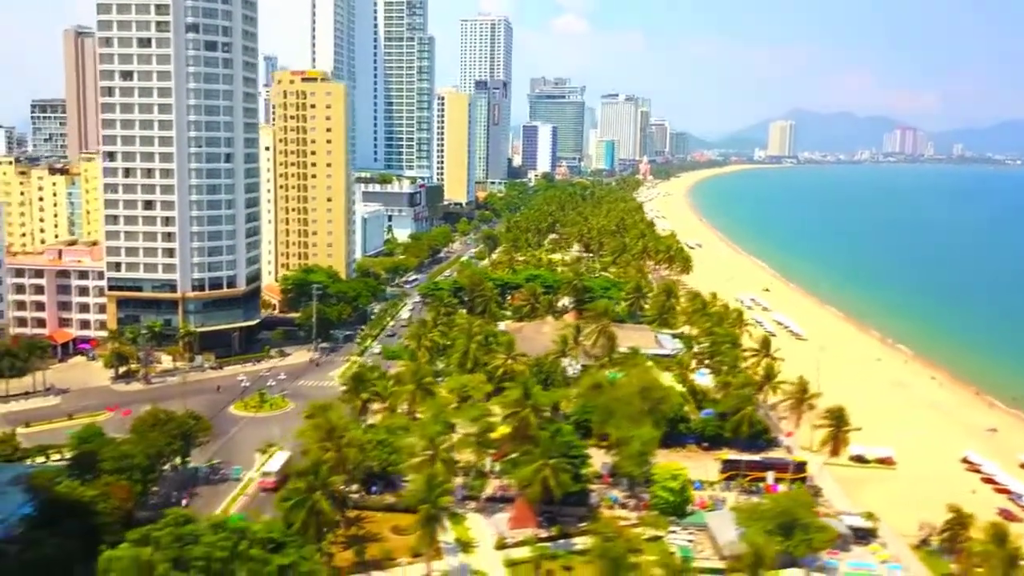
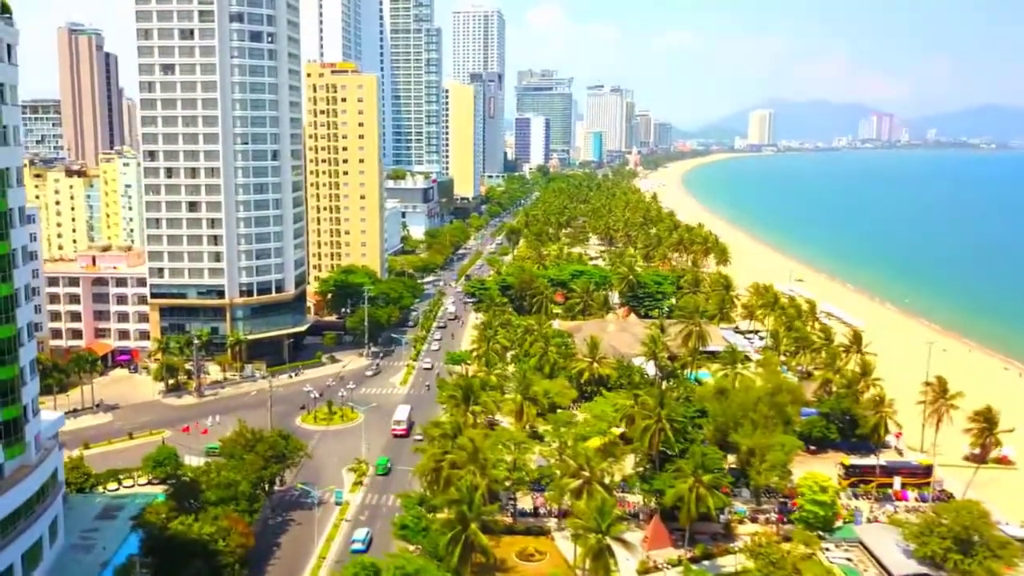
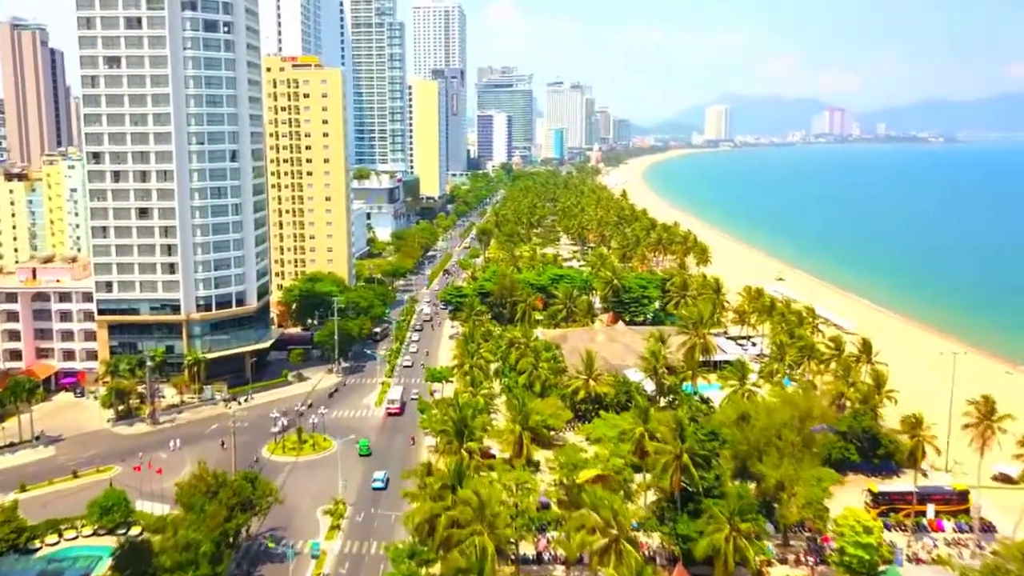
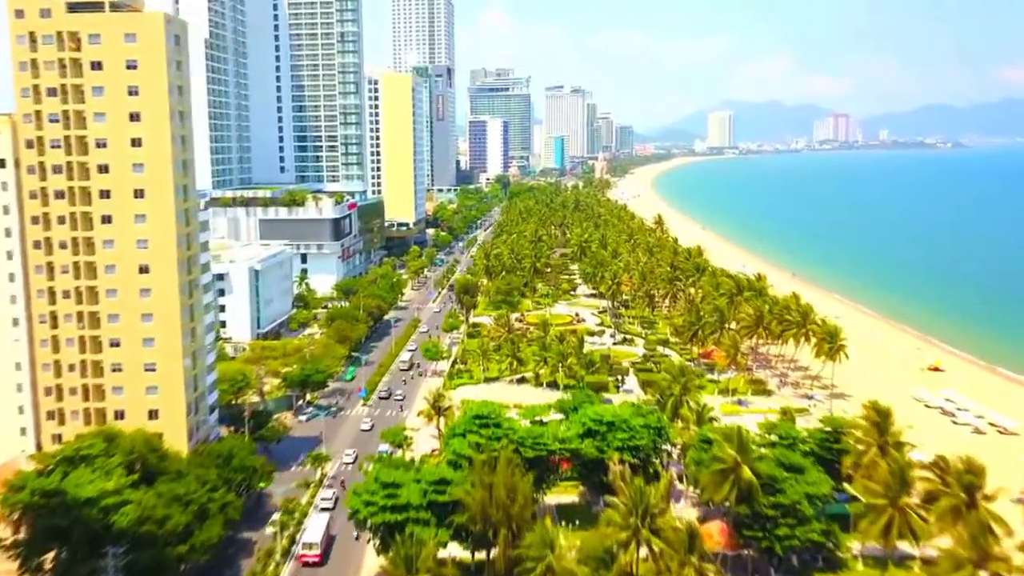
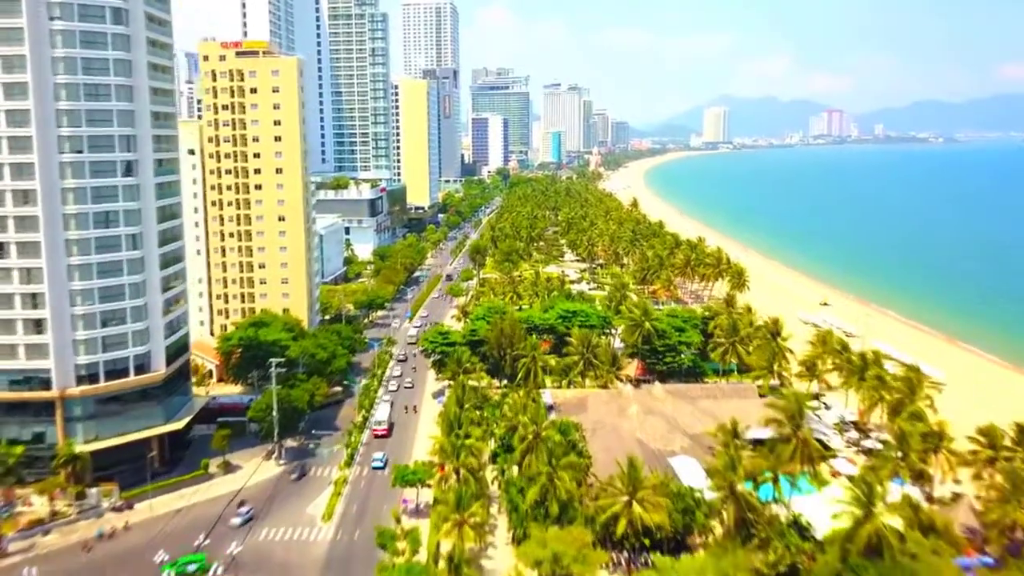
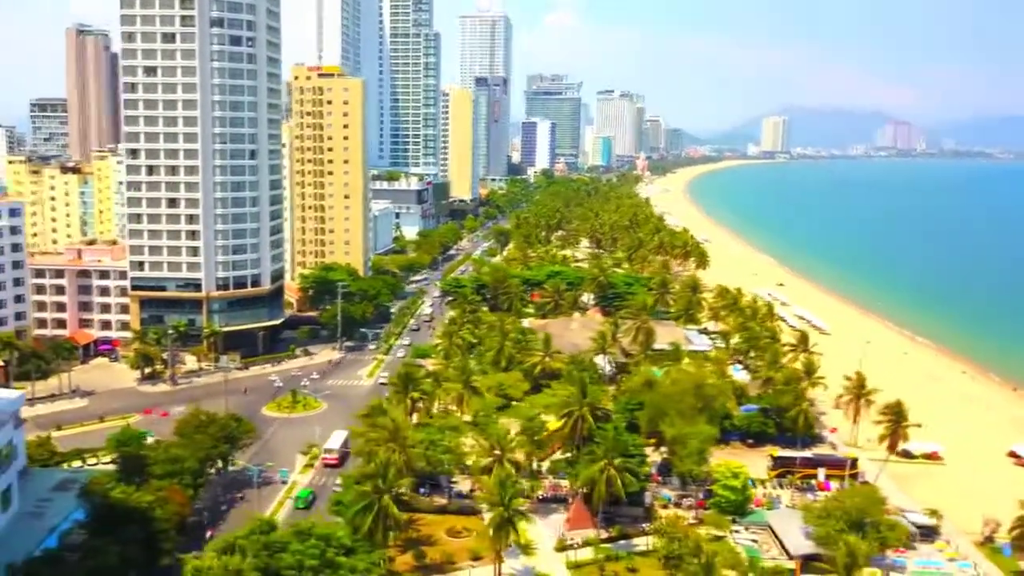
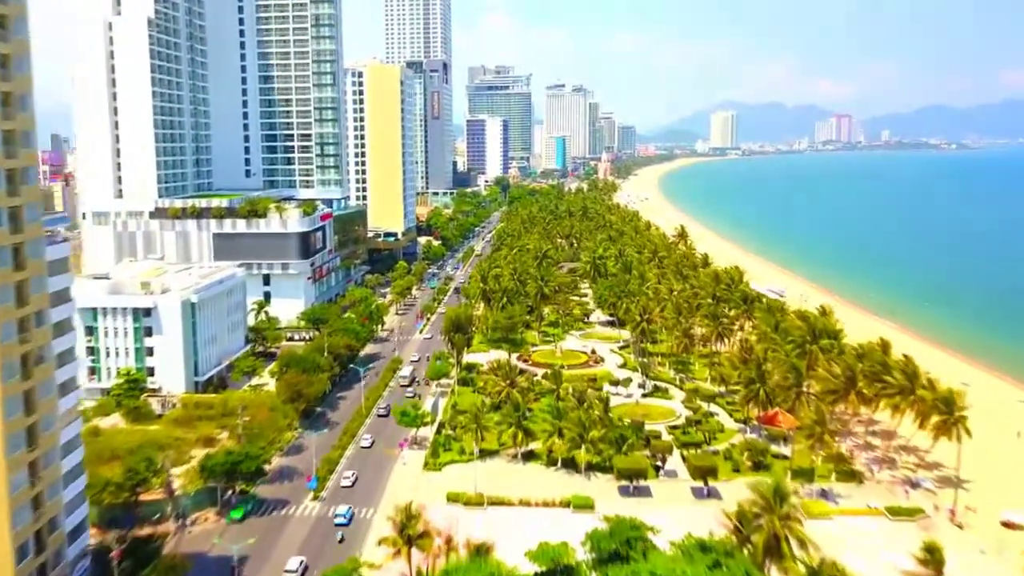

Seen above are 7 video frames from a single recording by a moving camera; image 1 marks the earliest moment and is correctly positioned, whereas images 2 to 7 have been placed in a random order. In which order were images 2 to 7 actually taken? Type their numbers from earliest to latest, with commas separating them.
6, 2, 3, 5, 4, 7
